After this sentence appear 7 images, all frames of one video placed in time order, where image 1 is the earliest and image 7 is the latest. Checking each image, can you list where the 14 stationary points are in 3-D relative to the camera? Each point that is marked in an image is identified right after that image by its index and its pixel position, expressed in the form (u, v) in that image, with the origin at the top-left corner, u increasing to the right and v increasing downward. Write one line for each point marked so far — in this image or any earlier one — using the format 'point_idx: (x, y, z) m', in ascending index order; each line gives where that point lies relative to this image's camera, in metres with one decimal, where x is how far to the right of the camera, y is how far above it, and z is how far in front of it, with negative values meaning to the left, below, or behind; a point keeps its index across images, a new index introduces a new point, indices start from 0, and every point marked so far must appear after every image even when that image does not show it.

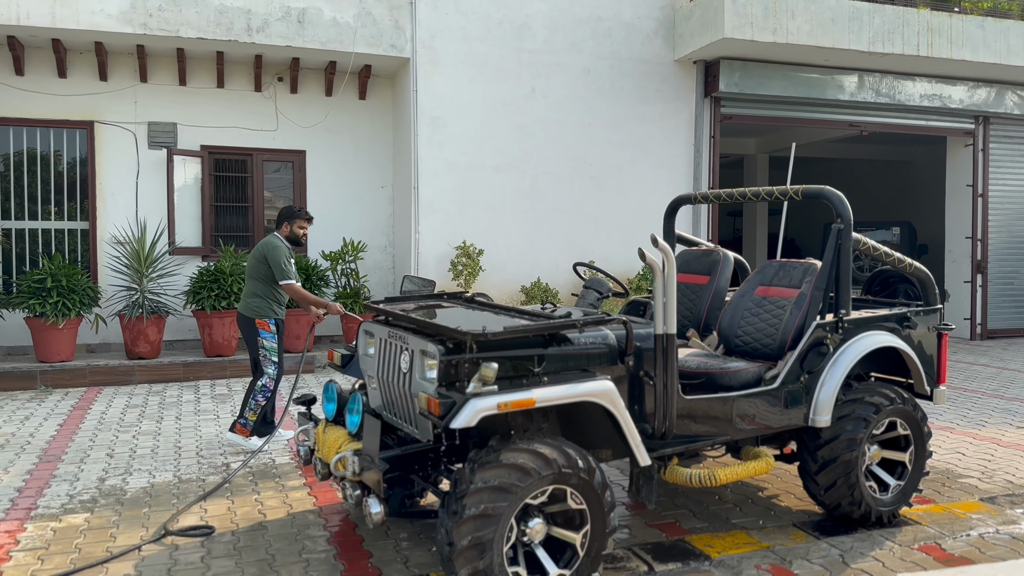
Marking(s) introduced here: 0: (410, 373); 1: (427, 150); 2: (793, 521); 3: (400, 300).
0: (-0.4, -0.3, +3.4) m
1: (-0.9, +1.4, +8.7) m
2: (+1.4, -1.1, +4.1) m
3: (-0.5, -0.1, +4.2) m
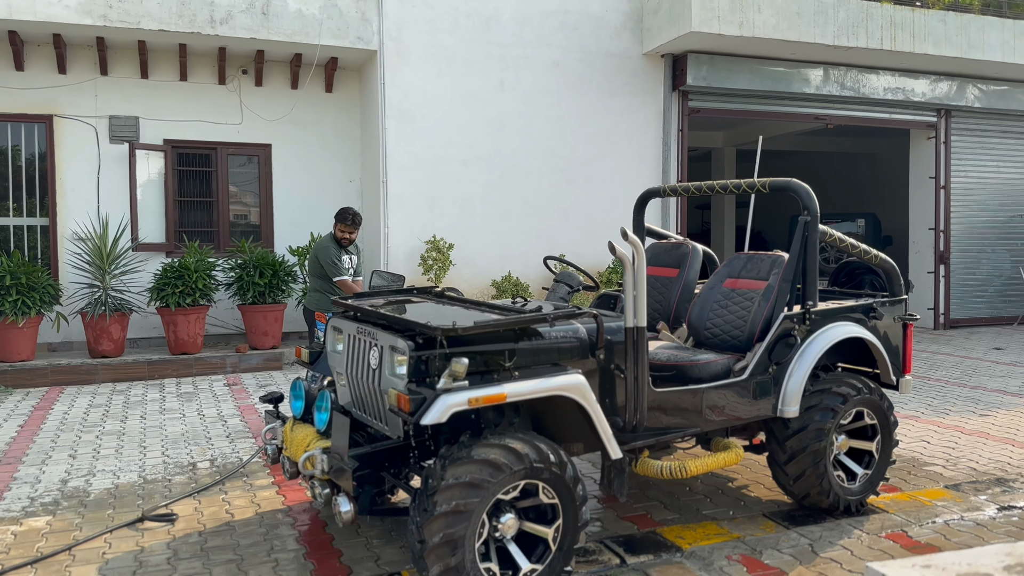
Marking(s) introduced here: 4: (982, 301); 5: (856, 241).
0: (-0.5, -0.3, +3.4) m
1: (-1.2, +1.5, +8.6) m
2: (+1.2, -1.1, +4.2) m
3: (-0.7, 0.0, +4.2) m
4: (+6.5, -0.2, +11.9) m
5: (+1.7, +0.2, +4.3) m
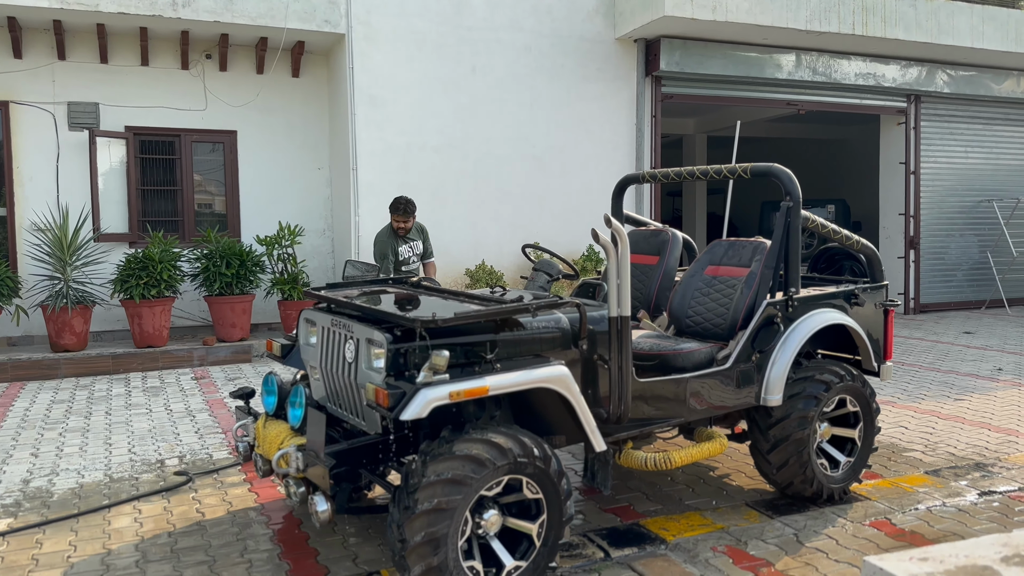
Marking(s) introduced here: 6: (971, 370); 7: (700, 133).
0: (-0.6, -0.3, +3.3) m
1: (-1.4, +1.6, +8.4) m
2: (+1.1, -1.0, +4.1) m
3: (-0.8, 0.0, +4.1) m
4: (+6.1, 0.0, +12.0) m
5: (+1.6, +0.3, +4.2) m
6: (+4.0, -0.7, +7.4) m
7: (+3.1, +2.5, +14.0) m
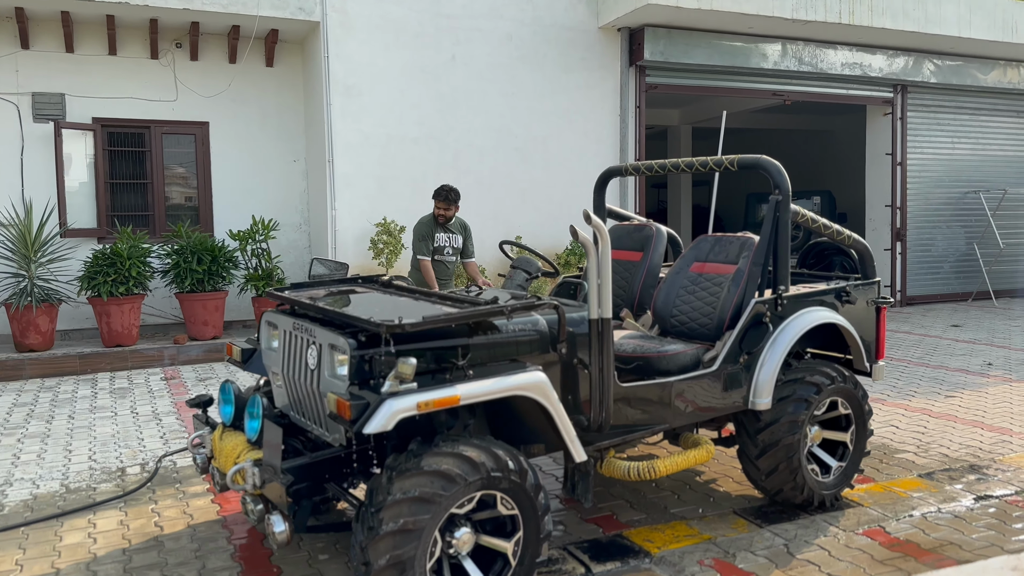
0: (-0.7, -0.3, +3.0) m
1: (-1.6, +1.6, +8.2) m
2: (+1.0, -1.0, +3.9) m
3: (-0.9, 0.0, +3.8) m
4: (+5.9, +0.1, +11.9) m
5: (+1.5, +0.3, +4.0) m
6: (+3.8, -0.7, +7.3) m
7: (+2.8, +2.6, +13.9) m
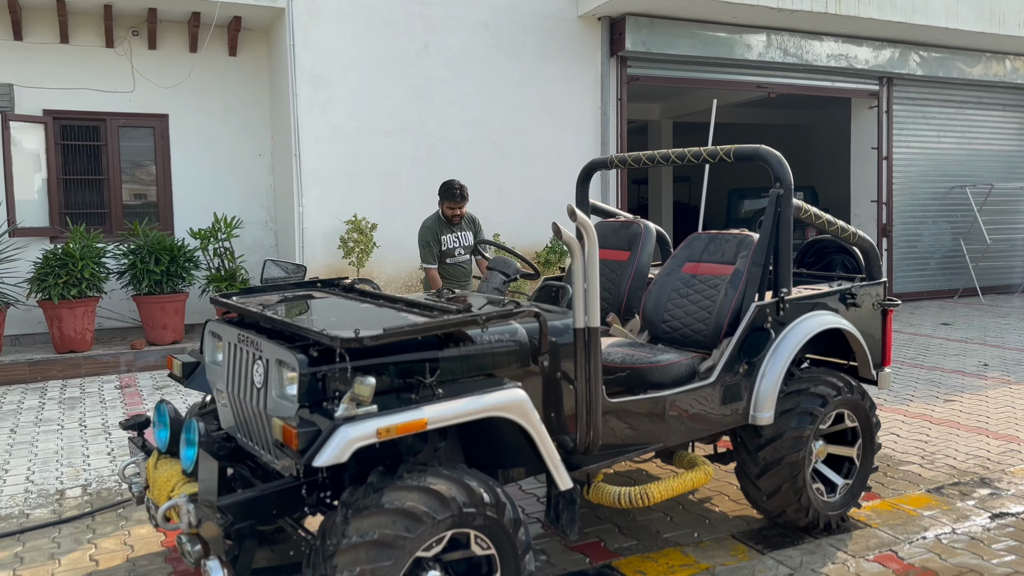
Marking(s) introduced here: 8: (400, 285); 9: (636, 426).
0: (-0.8, -0.3, +2.7) m
1: (-1.8, +1.6, +7.8) m
2: (+0.9, -1.0, +3.6) m
3: (-1.0, 0.0, +3.4) m
4: (+5.6, +0.2, +11.6) m
5: (+1.4, +0.3, +3.7) m
6: (+3.6, -0.6, +7.0) m
7: (+2.4, +2.7, +13.5) m
8: (-1.1, 0.0, +8.3) m
9: (+0.4, -0.5, +3.1) m
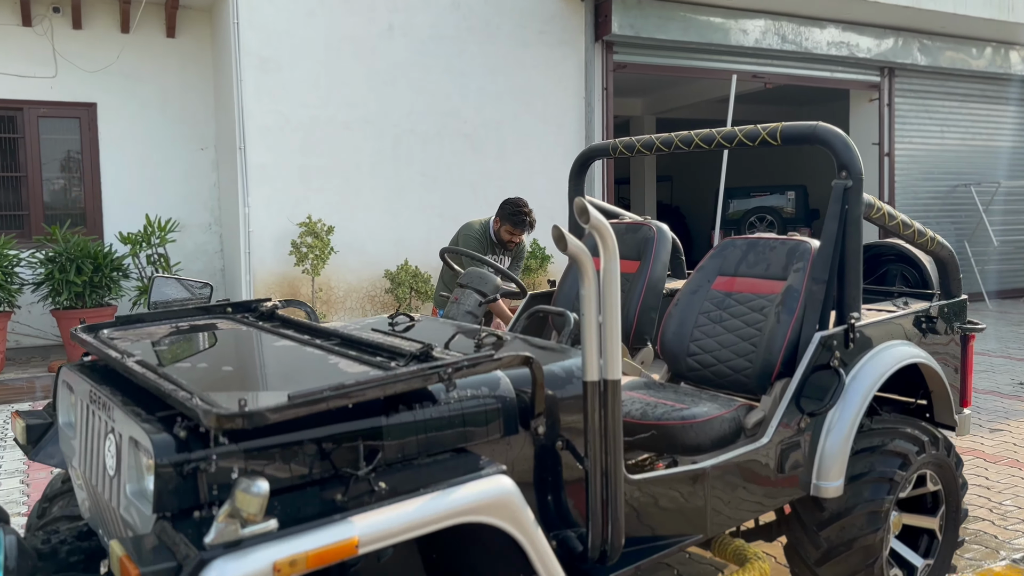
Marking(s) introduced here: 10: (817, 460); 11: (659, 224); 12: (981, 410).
0: (-0.8, -0.4, +1.7) m
1: (-2.0, +1.5, +6.8) m
2: (+0.9, -1.1, +2.7) m
3: (-1.1, -0.1, +2.5) m
4: (+5.3, +0.1, +10.9) m
5: (+1.3, +0.2, +2.8) m
6: (+3.5, -0.7, +6.2) m
7: (+2.1, +2.6, +12.7) m
8: (-1.3, -0.1, +7.4) m
9: (+0.4, -0.6, +2.2) m
10: (+0.9, -0.5, +2.5) m
11: (+0.6, +0.2, +3.2) m
12: (+3.0, -0.8, +5.5) m
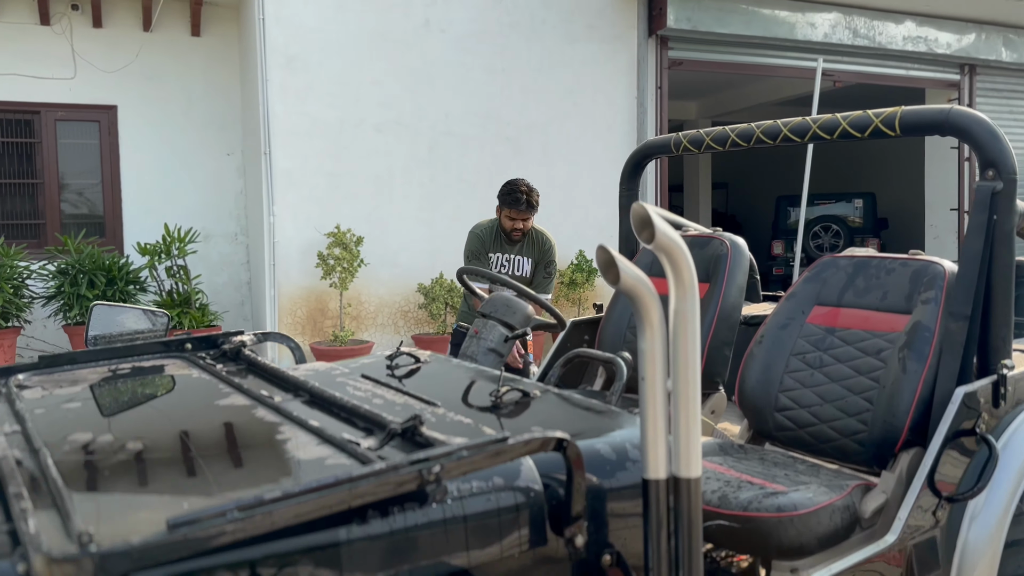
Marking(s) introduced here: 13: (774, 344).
0: (-0.8, -0.5, +1.2) m
1: (-1.7, +1.4, +6.3) m
2: (+0.9, -1.2, +2.1) m
3: (-1.0, -0.2, +2.0) m
4: (+5.8, -0.1, +10.0) m
5: (+1.4, +0.1, +2.2) m
6: (+3.7, -0.8, +5.4) m
7: (+2.7, +2.4, +12.0) m
8: (-1.0, -0.2, +6.9) m
9: (+0.4, -0.6, +1.6) m
10: (+1.0, -0.6, +1.8) m
11: (+0.7, +0.1, +2.6) m
12: (+3.3, -0.9, +4.7) m
13: (+0.7, -0.1, +2.3) m
